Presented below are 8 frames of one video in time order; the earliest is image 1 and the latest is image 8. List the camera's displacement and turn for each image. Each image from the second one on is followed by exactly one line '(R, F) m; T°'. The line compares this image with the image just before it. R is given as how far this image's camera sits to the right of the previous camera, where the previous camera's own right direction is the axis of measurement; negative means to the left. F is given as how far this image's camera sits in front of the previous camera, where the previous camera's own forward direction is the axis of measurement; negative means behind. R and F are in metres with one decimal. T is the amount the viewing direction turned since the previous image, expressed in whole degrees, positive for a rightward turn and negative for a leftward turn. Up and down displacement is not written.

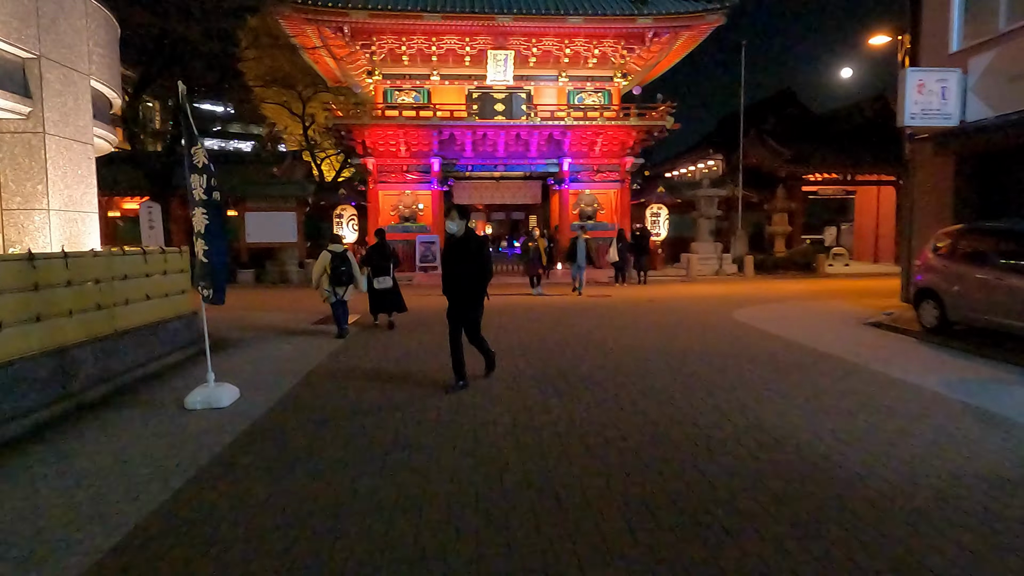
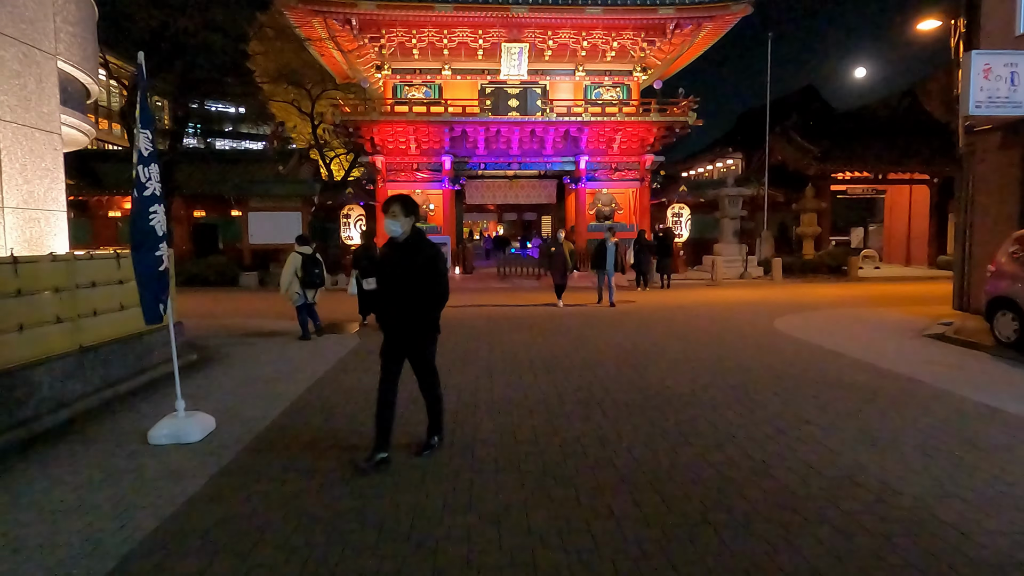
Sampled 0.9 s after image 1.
(-0.1, +1.1) m; -1°
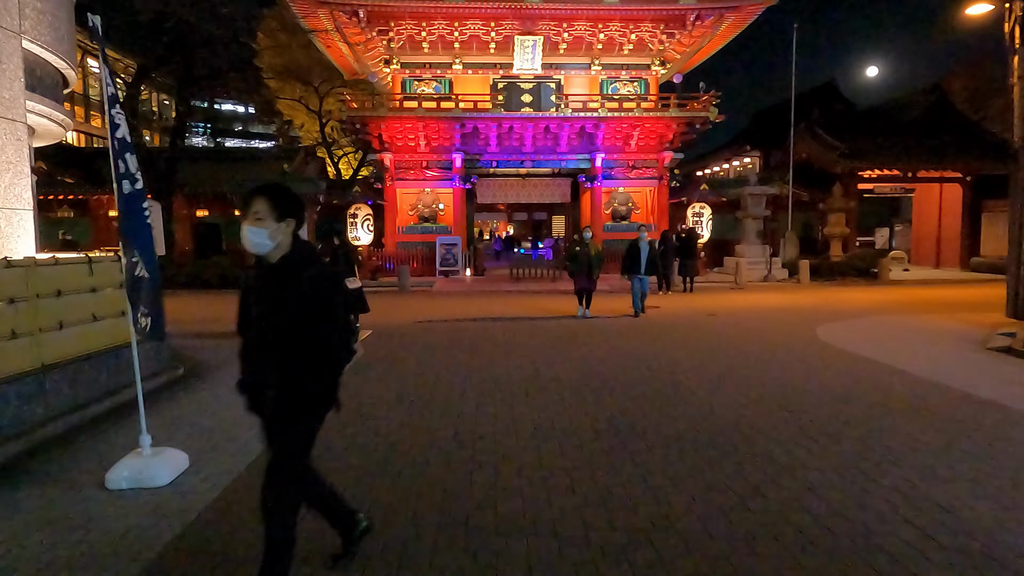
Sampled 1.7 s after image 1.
(-0.1, +0.9) m; -1°
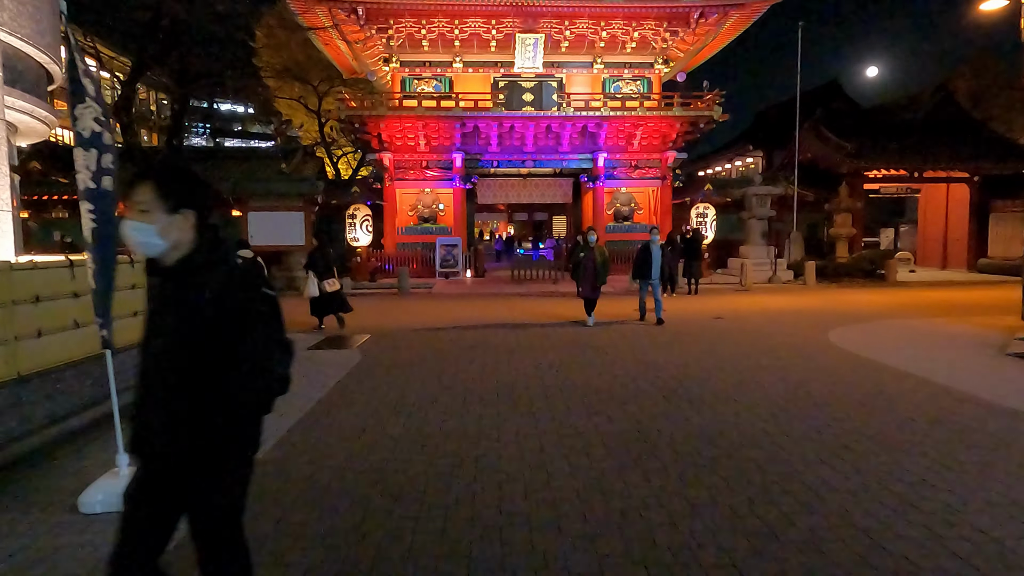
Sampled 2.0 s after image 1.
(0.0, +0.3) m; 0°
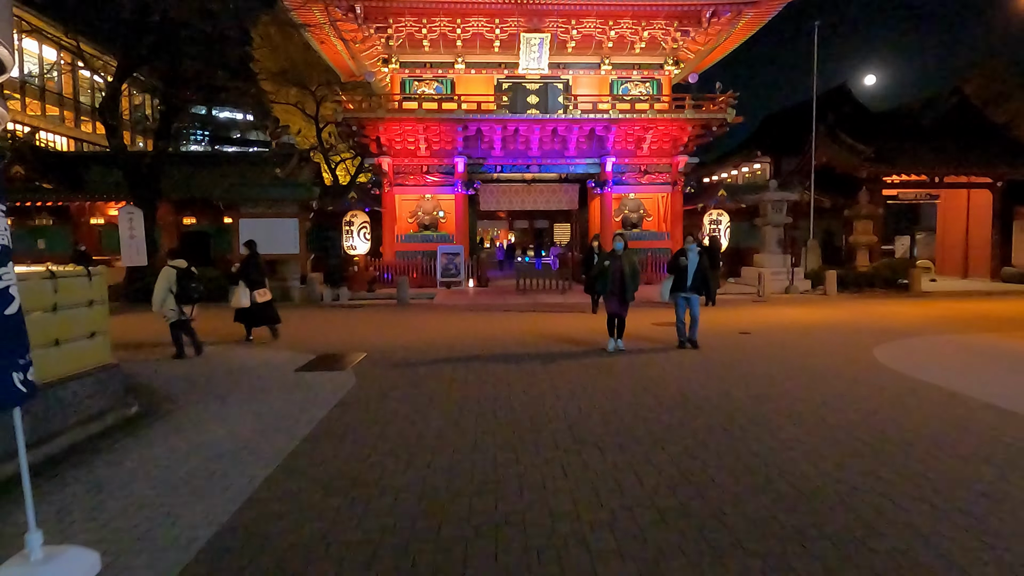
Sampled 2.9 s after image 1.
(-0.2, +1.0) m; 0°
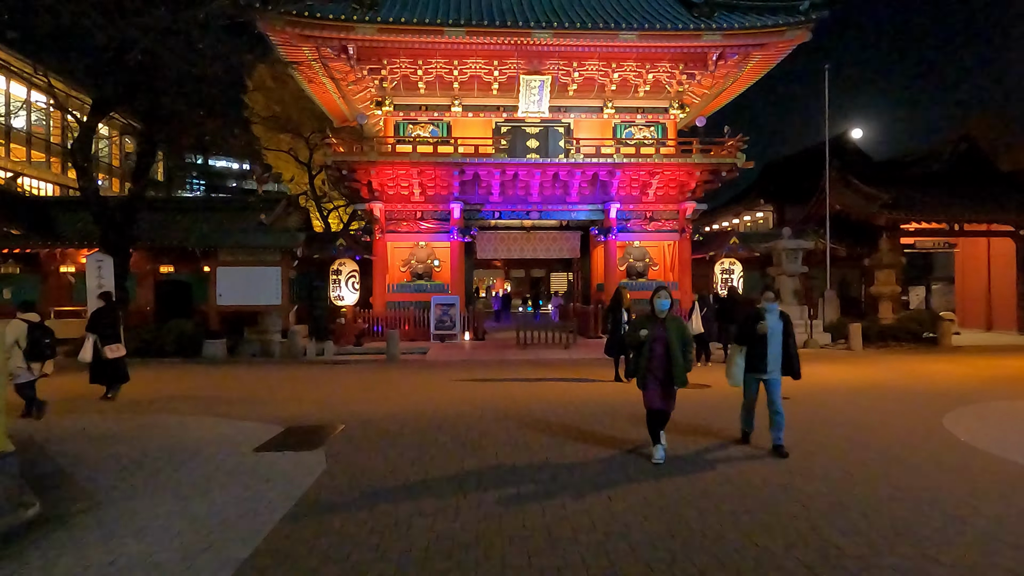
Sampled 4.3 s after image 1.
(-0.1, +1.5) m; 0°
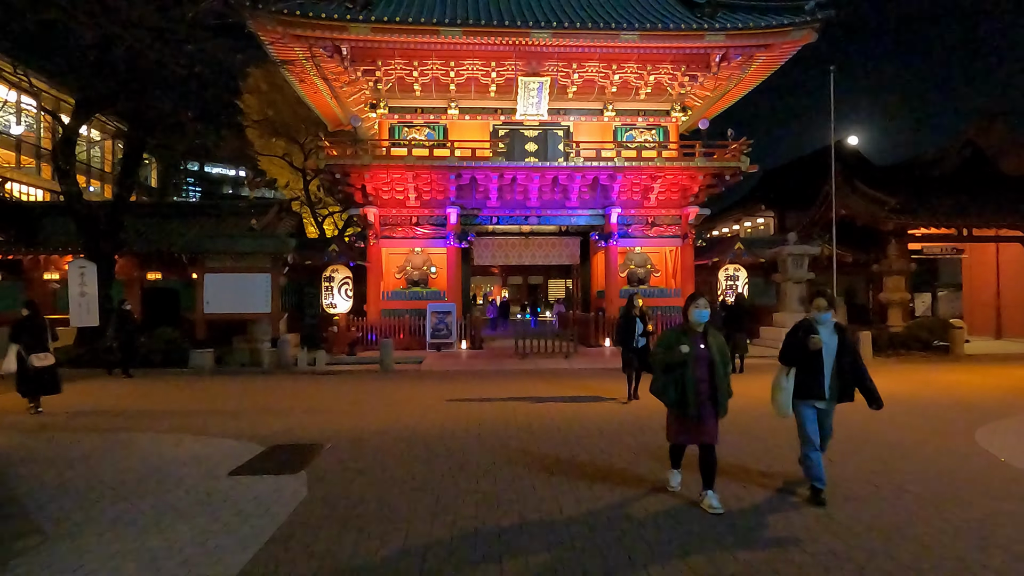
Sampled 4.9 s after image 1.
(0.0, +0.6) m; 0°
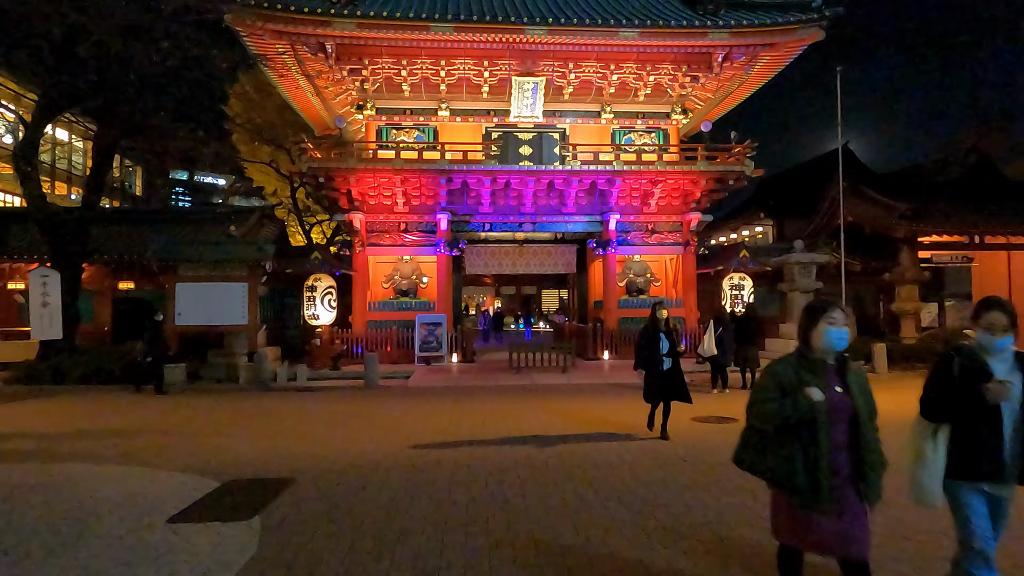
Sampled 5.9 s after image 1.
(0.0, +1.0) m; +1°
